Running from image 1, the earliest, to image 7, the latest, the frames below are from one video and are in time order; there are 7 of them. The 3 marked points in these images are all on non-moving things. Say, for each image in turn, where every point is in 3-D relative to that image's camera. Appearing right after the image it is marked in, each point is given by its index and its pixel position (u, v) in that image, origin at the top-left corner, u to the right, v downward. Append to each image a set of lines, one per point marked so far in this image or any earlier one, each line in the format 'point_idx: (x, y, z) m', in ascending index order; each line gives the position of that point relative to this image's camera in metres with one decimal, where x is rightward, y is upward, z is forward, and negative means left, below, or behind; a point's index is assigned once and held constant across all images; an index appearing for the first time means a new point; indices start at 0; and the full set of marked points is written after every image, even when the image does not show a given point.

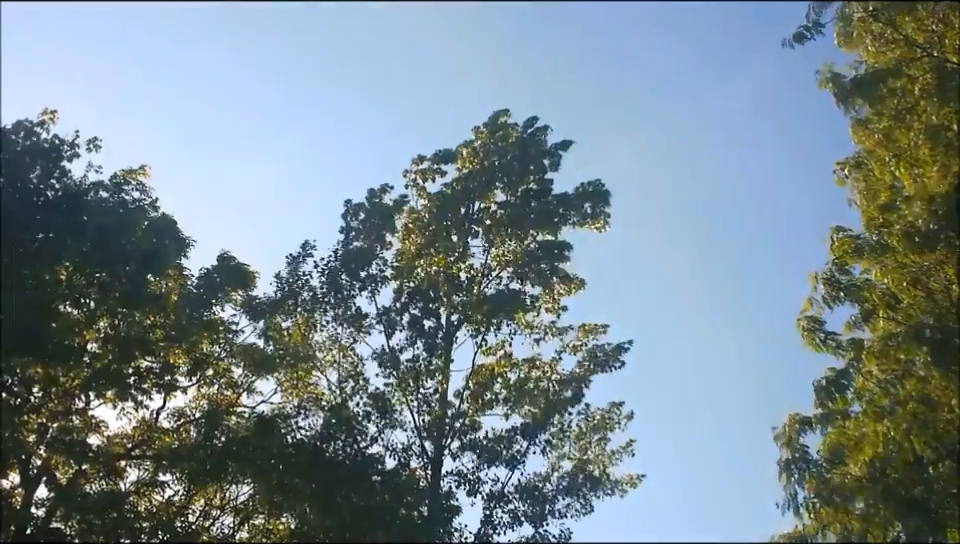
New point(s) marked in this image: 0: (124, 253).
0: (-6.1, +0.4, +18.5) m
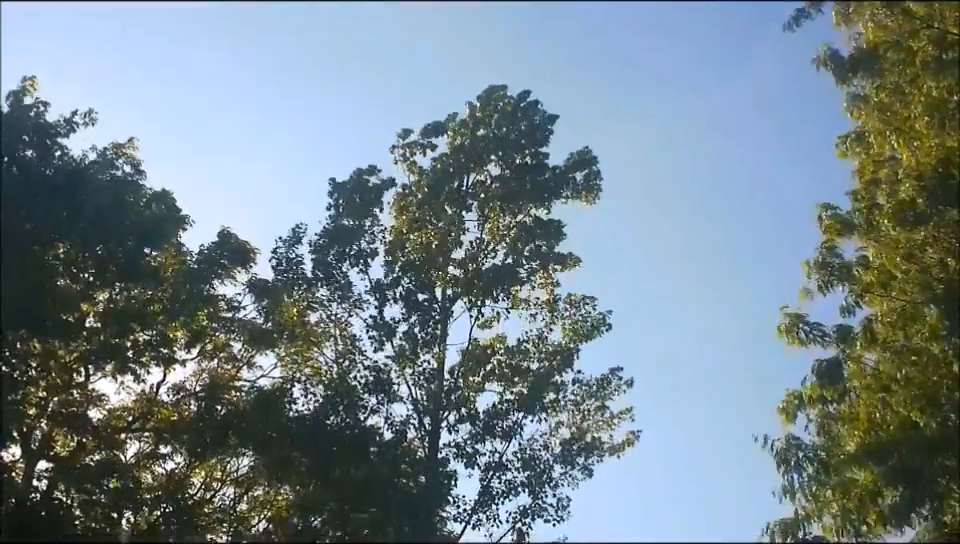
0: (-6.1, +0.8, +18.5) m
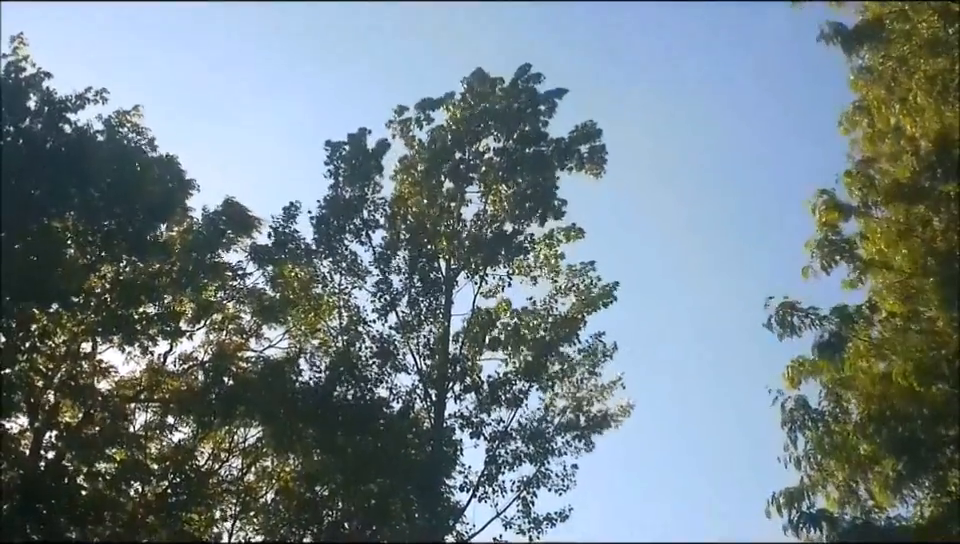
0: (-6.0, +1.3, +18.5) m
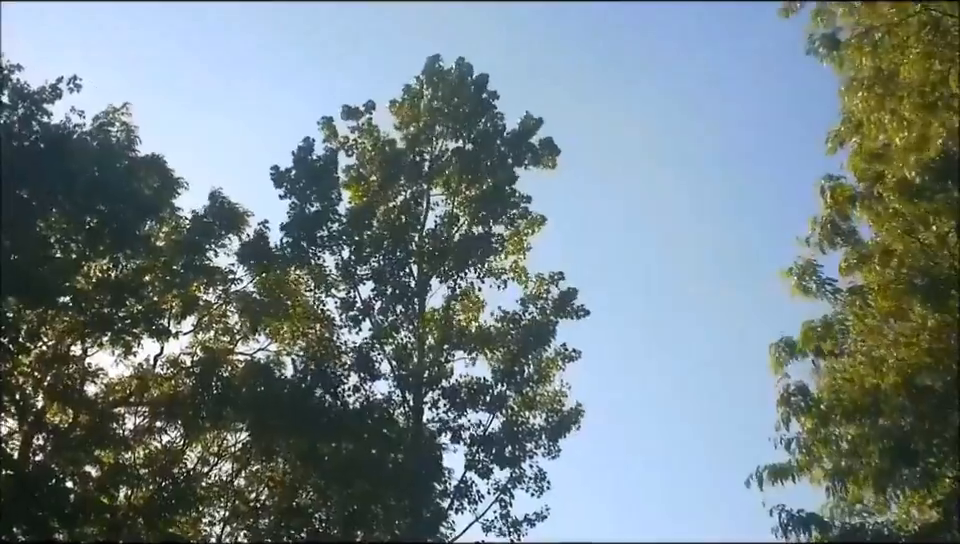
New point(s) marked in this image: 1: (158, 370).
0: (-6.3, +1.3, +18.2) m
1: (-5.8, -1.7, +18.8) m
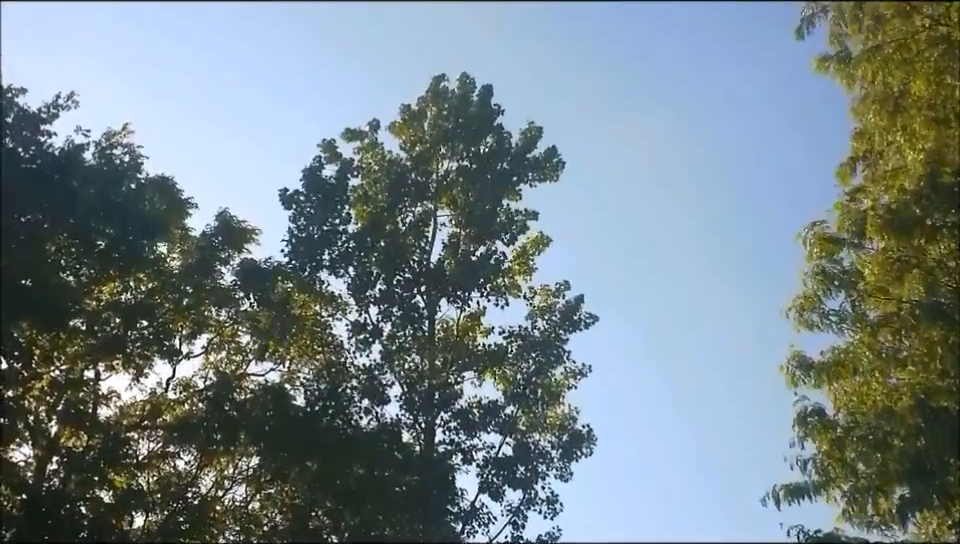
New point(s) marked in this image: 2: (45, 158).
0: (-6.1, +0.9, +18.3) m
1: (-5.6, -2.1, +18.8) m
2: (-7.1, +1.9, +17.8) m
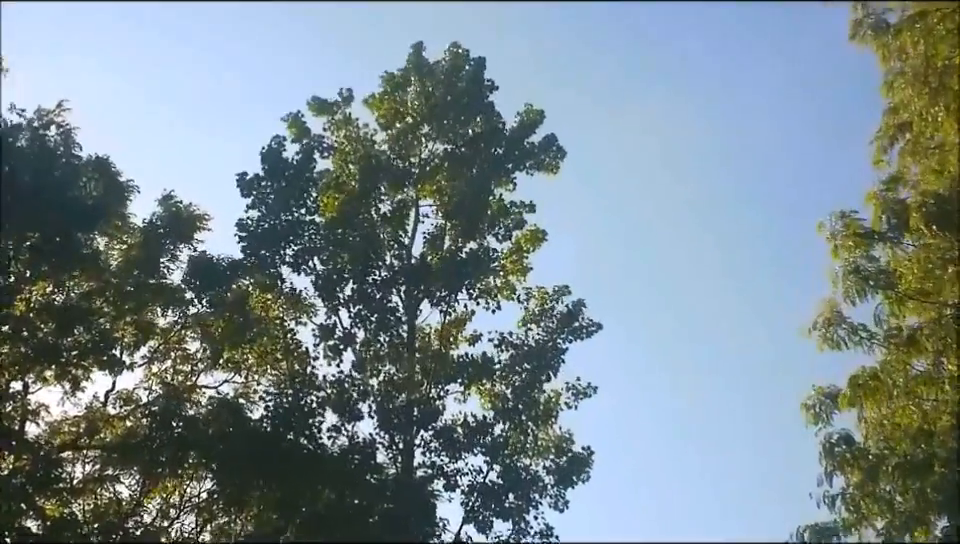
0: (-6.3, +0.8, +16.5) m
1: (-5.8, -2.2, +16.9) m
2: (-7.3, +1.9, +16.1) m
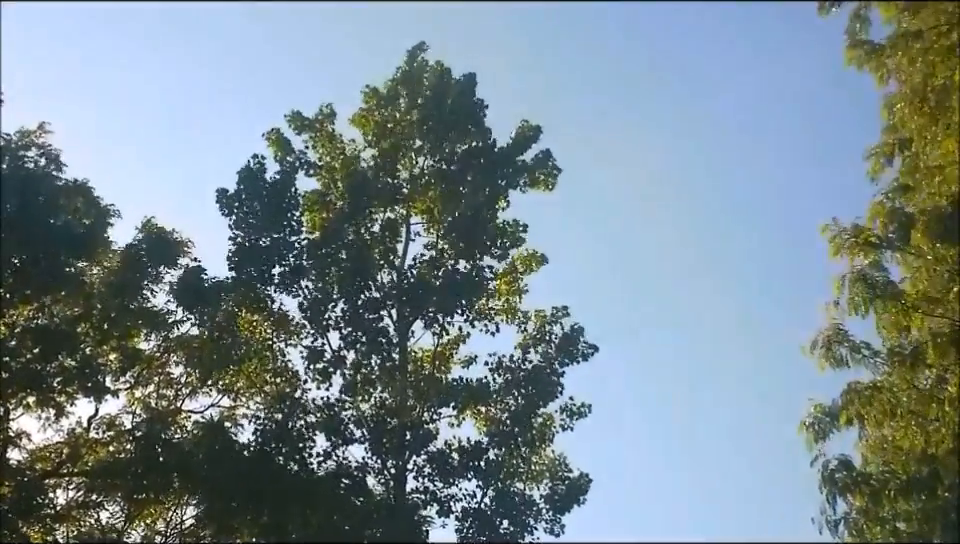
0: (-6.4, +0.5, +16.2) m
1: (-5.9, -2.5, +16.6) m
2: (-7.4, +1.6, +15.8) m
